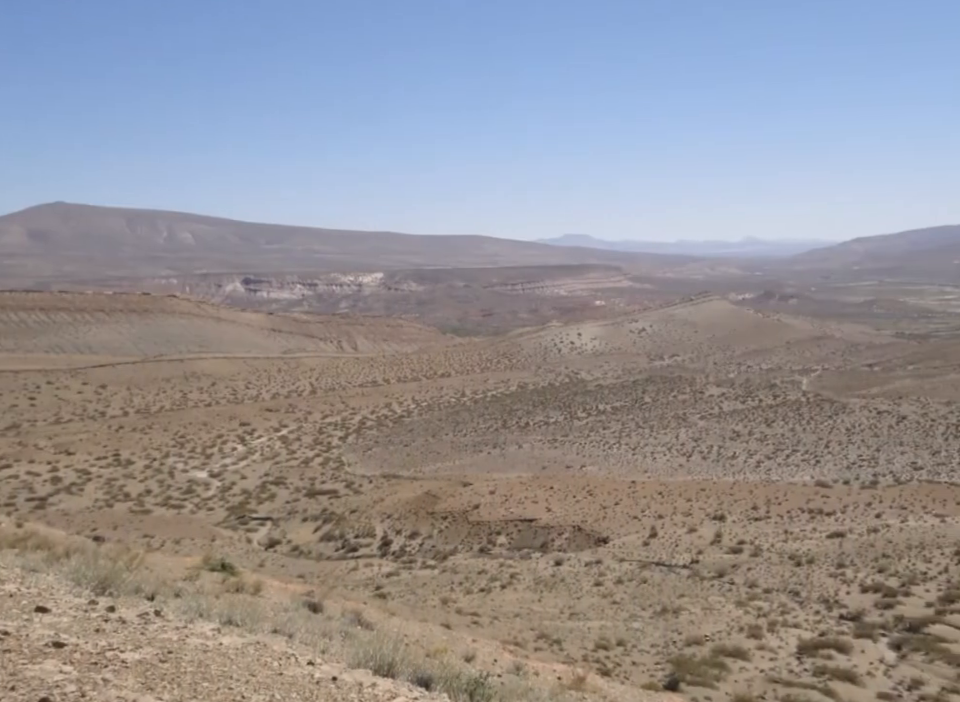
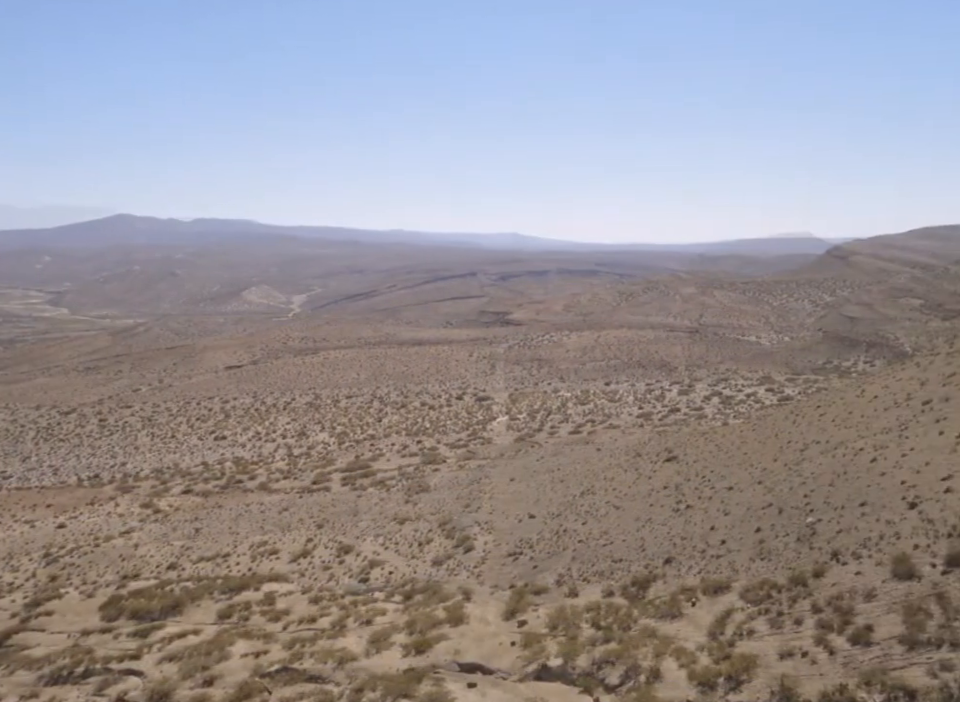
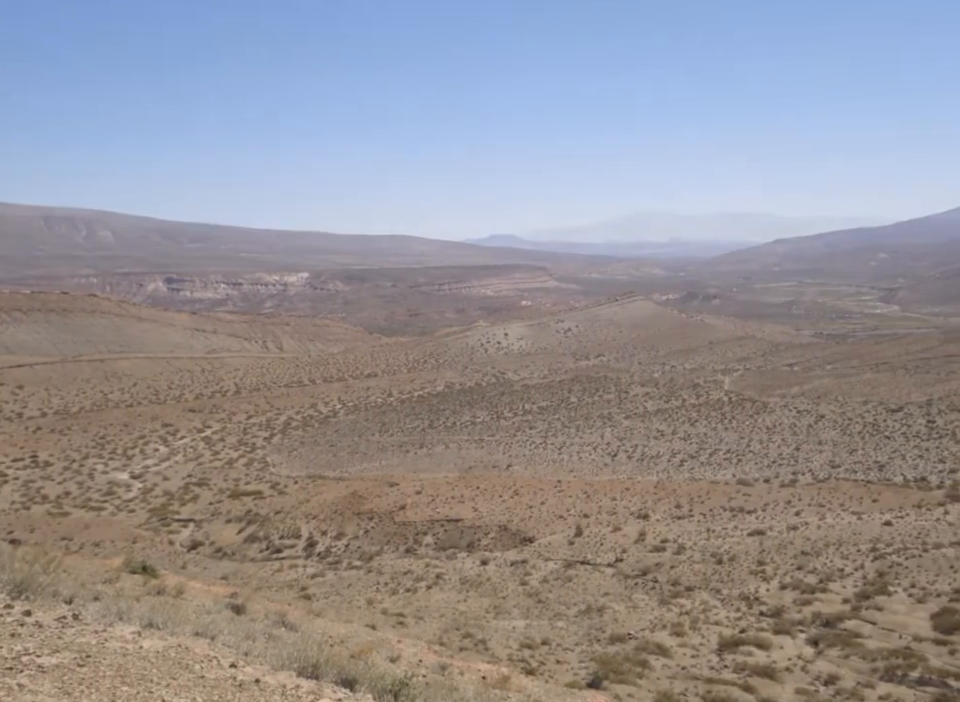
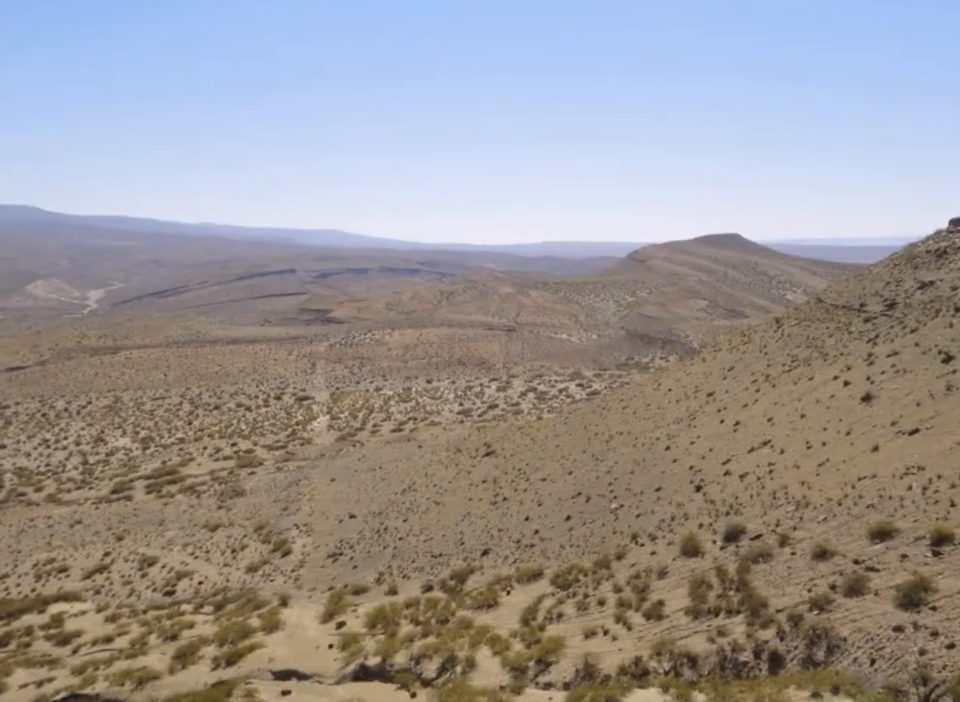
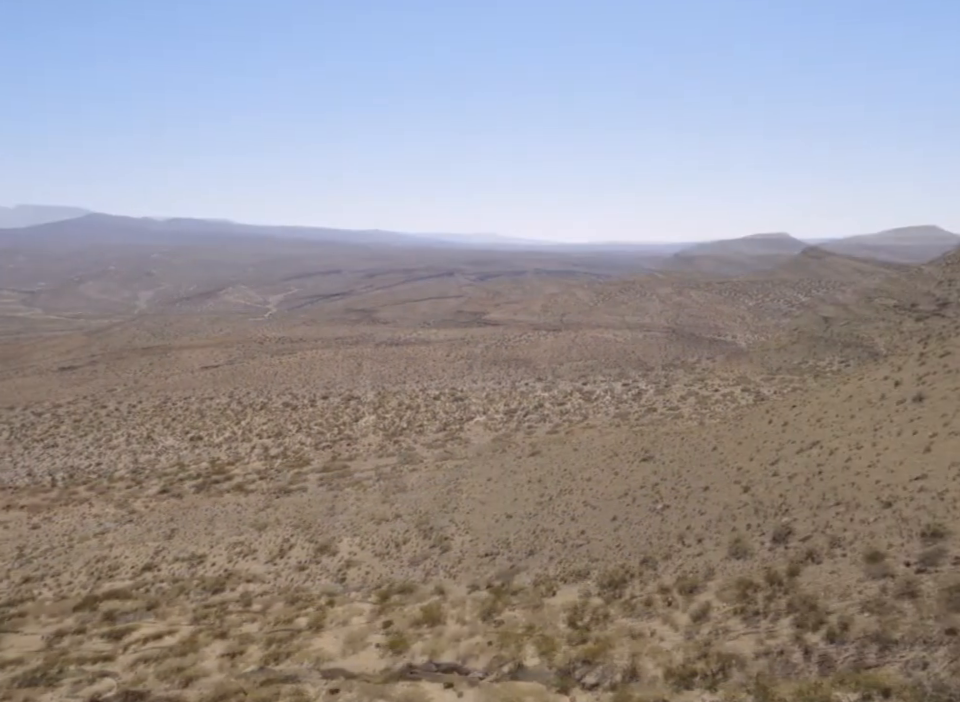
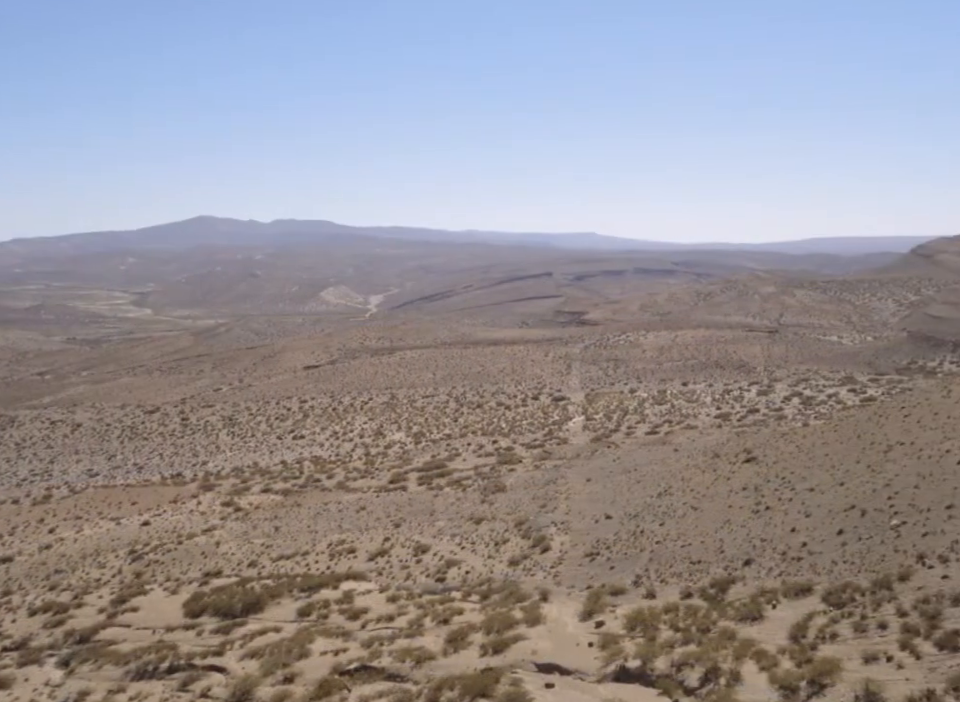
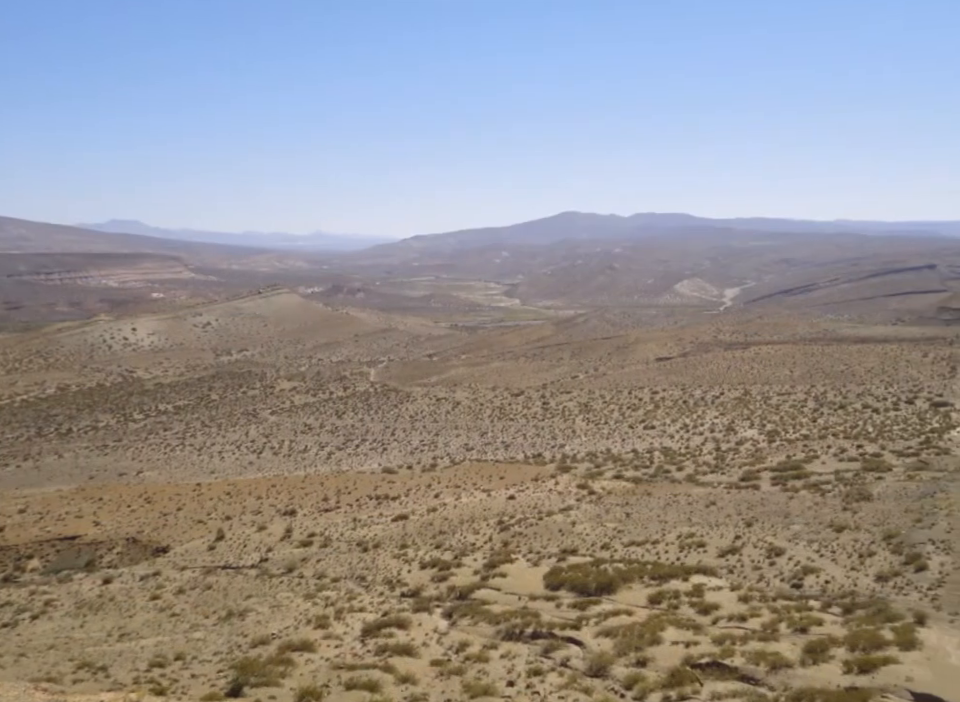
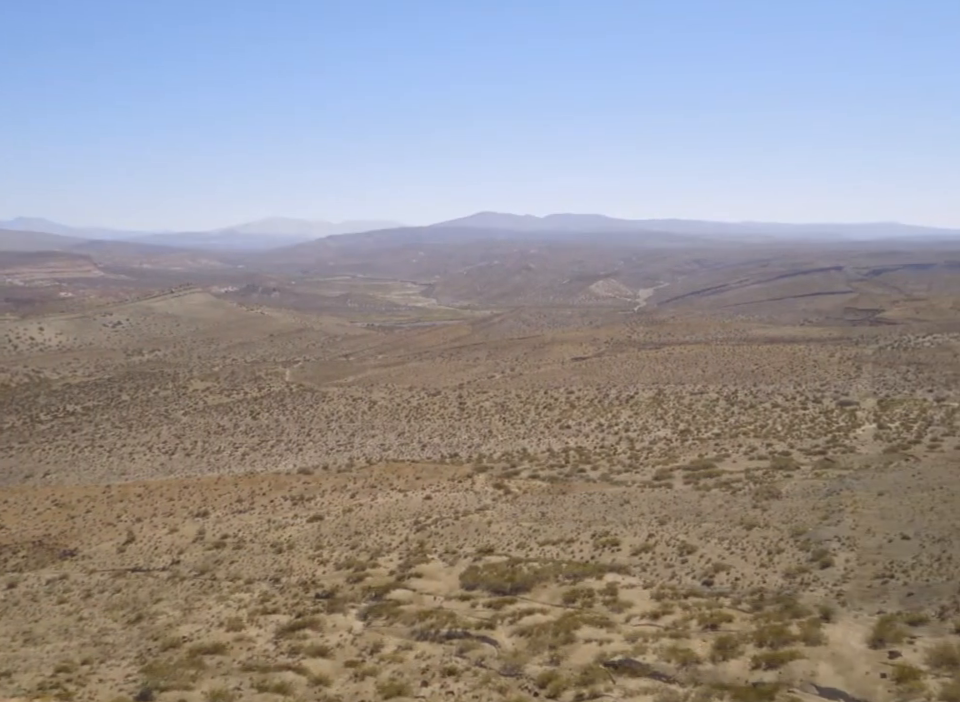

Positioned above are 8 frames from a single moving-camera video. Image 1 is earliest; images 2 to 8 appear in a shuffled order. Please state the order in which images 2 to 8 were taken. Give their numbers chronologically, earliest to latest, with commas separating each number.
3, 7, 8, 6, 2, 5, 4
